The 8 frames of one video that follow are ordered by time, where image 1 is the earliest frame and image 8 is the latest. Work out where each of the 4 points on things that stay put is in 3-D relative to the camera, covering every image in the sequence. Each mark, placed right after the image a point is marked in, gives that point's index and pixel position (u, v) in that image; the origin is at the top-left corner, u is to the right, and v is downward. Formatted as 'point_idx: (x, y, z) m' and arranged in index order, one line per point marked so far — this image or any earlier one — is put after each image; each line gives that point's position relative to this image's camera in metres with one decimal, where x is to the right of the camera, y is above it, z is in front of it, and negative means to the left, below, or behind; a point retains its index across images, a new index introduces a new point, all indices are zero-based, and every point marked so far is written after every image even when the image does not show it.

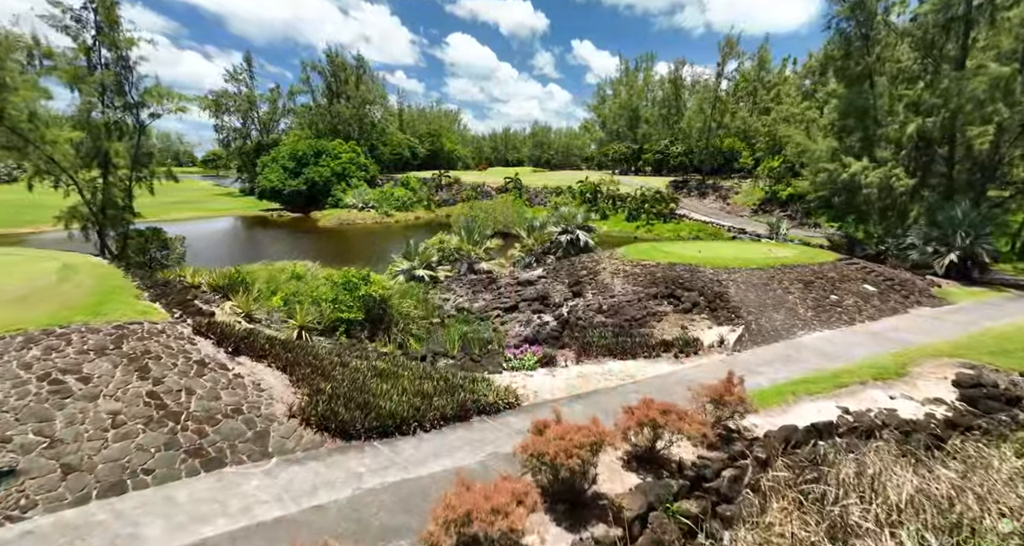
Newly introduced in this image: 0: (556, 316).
0: (+1.2, -1.3, +13.9) m
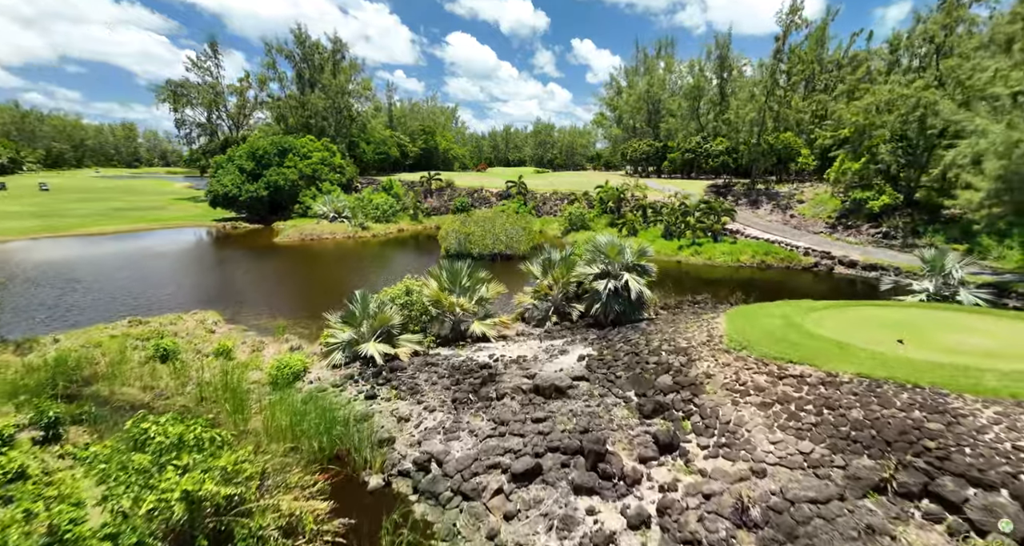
0: (+1.5, -3.1, +5.9) m
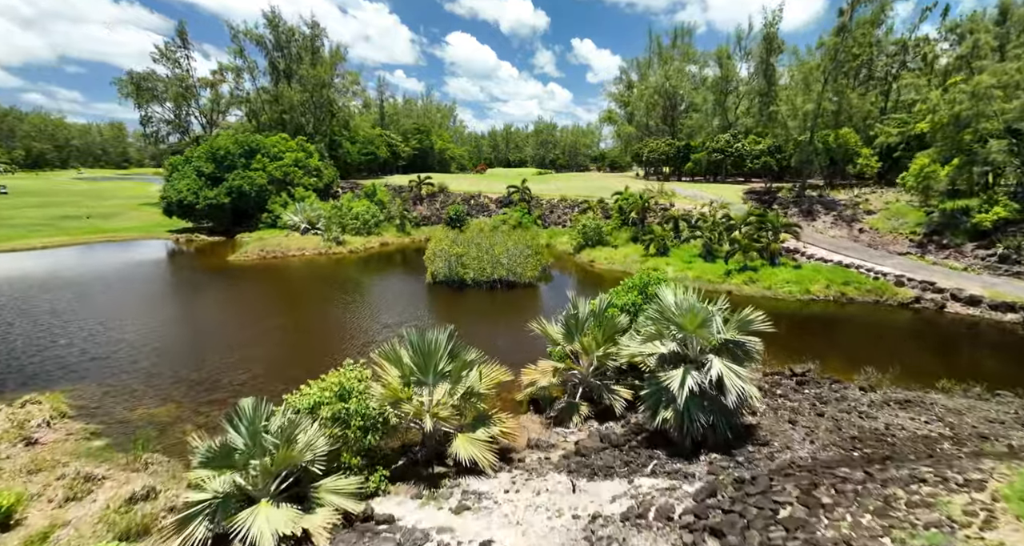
0: (+1.6, -4.5, +0.3) m
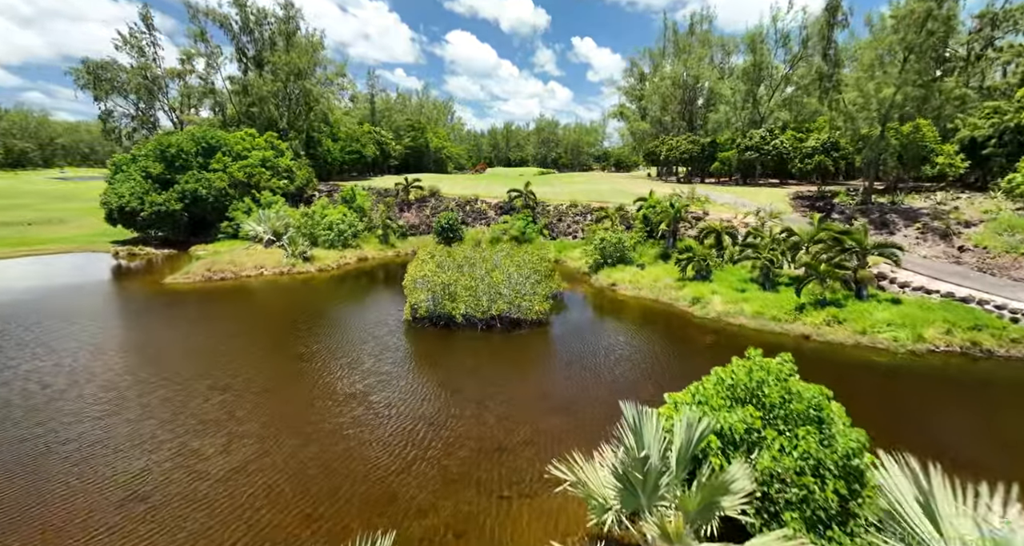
0: (+1.7, -5.7, -4.9) m
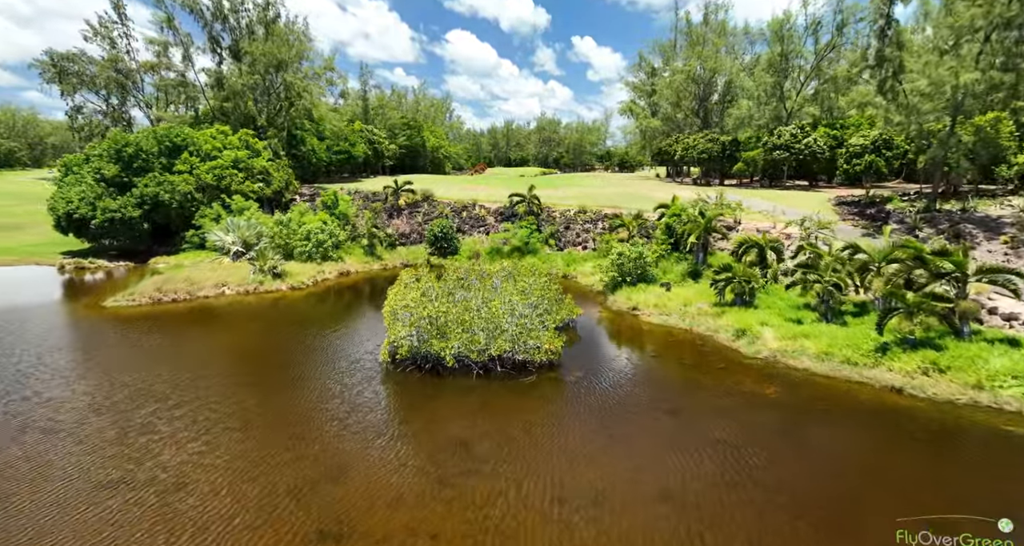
0: (+1.8, -6.6, -8.4) m
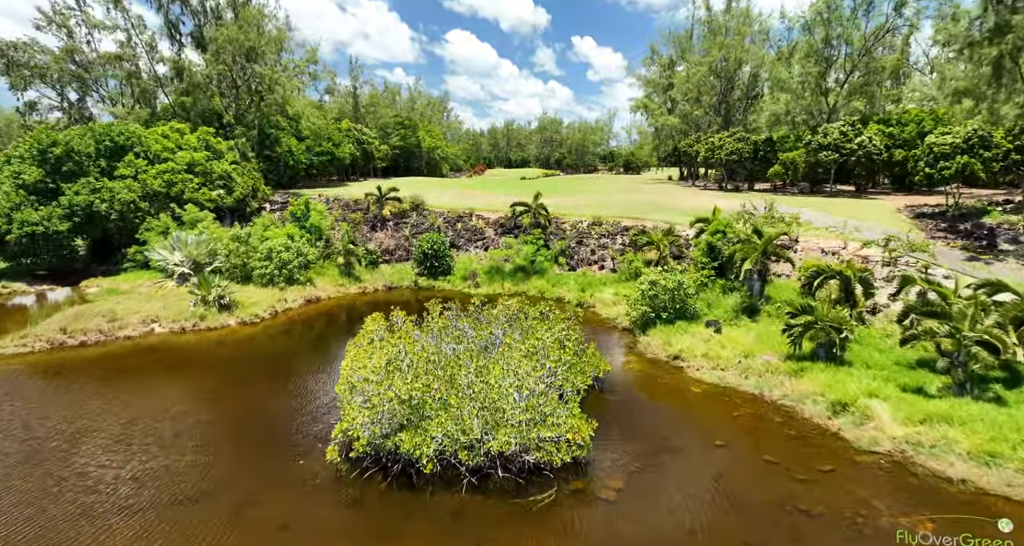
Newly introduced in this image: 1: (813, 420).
0: (+2.0, -7.7, -12.8) m
1: (+6.9, -3.4, +11.0) m
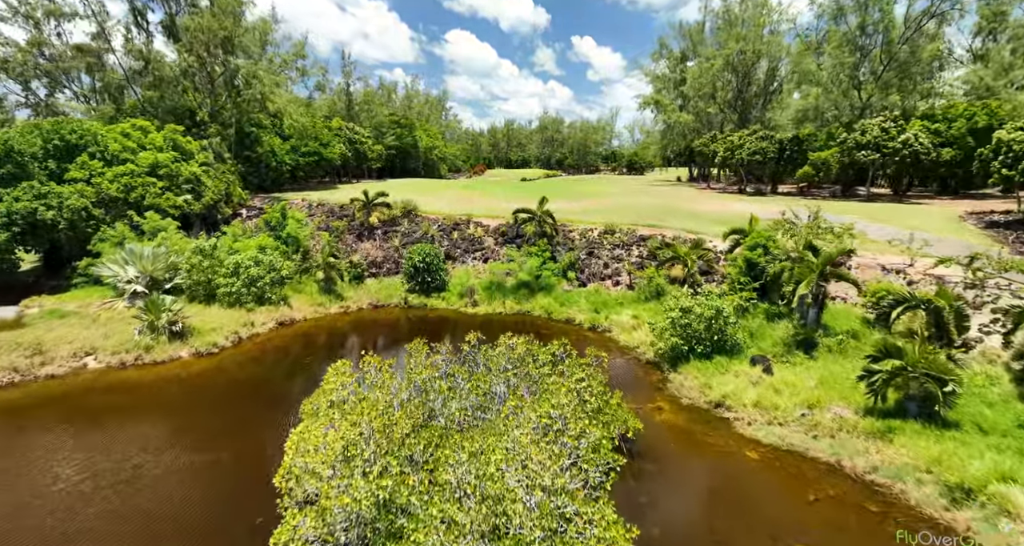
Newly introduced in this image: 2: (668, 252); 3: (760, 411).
0: (+2.1, -8.4, -15.6) m
1: (+7.0, -4.0, +8.2) m
2: (+5.8, +0.8, +17.7) m
3: (+5.8, -3.2, +11.3) m
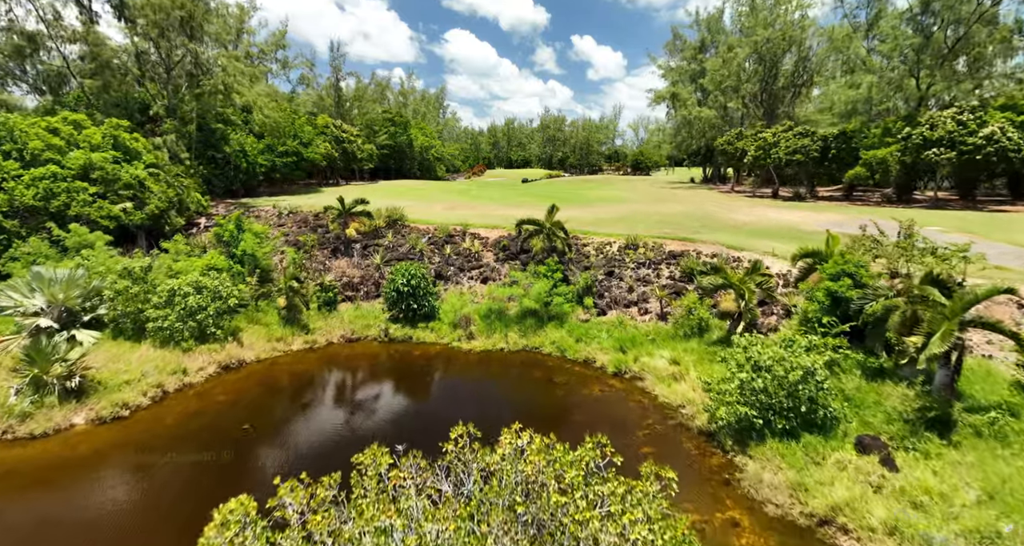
0: (+2.3, -9.3, -19.5) m
1: (+7.1, -4.9, +4.3) m
2: (+6.0, -0.1, +13.9) m
3: (+6.0, -4.1, +7.4) m
